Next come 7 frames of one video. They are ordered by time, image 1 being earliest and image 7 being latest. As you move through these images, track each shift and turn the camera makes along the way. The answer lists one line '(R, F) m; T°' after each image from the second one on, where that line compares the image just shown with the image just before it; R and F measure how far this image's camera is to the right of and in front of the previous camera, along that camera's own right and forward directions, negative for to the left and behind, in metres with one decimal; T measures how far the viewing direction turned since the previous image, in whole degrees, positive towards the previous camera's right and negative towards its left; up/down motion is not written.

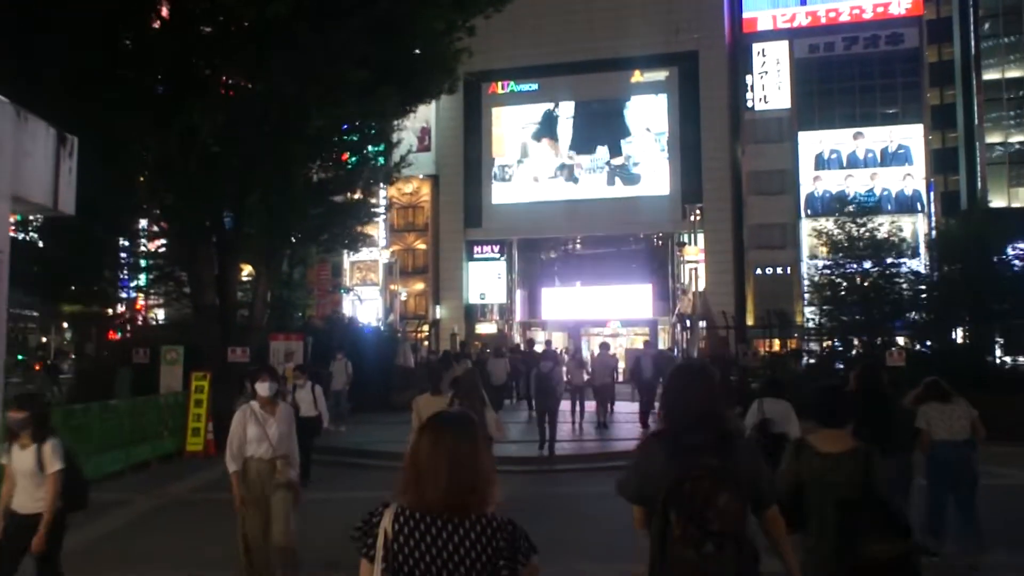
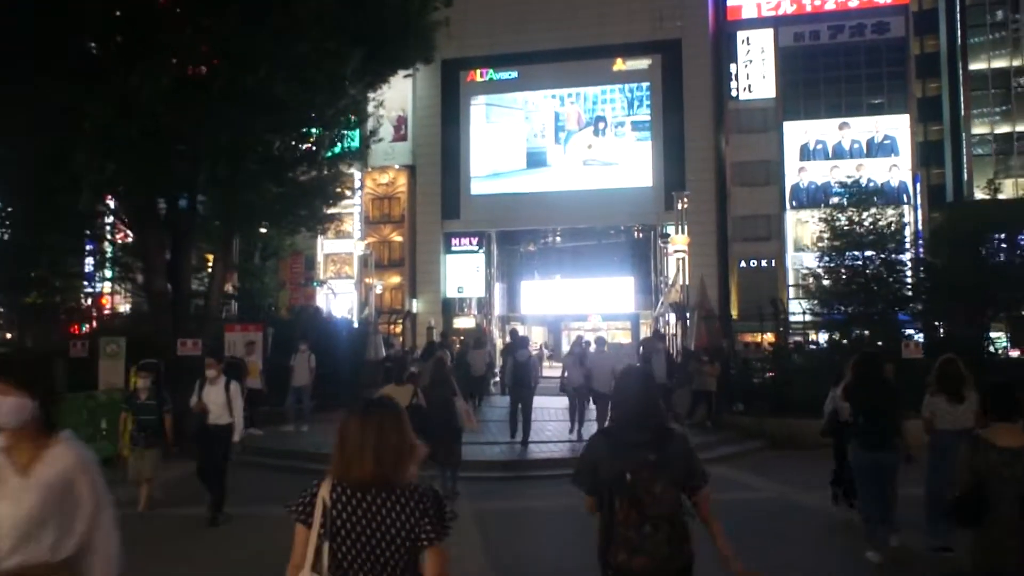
(-0.1, +1.5) m; +2°
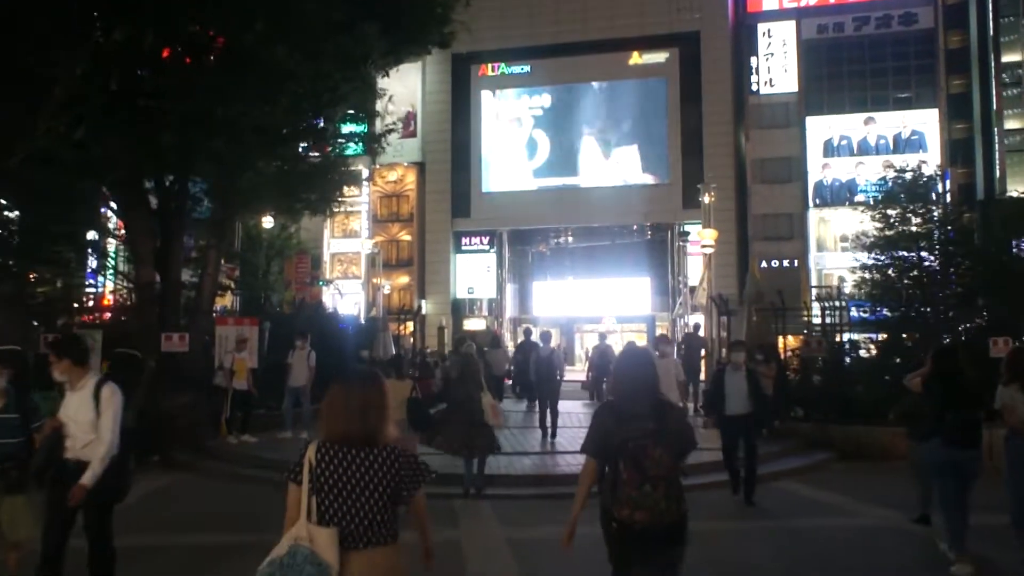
(-0.3, +1.7) m; 0°
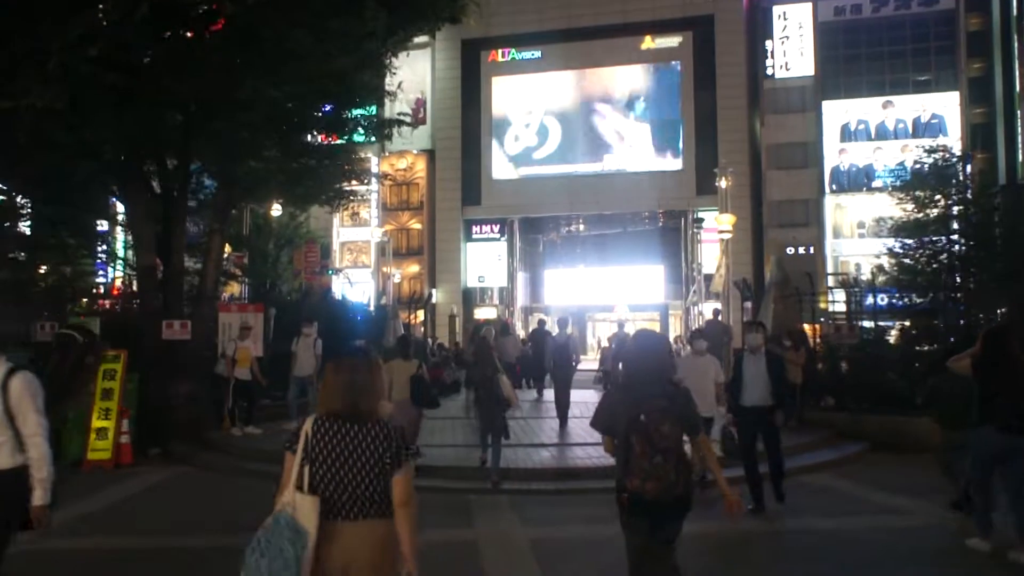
(-0.1, +0.6) m; -1°
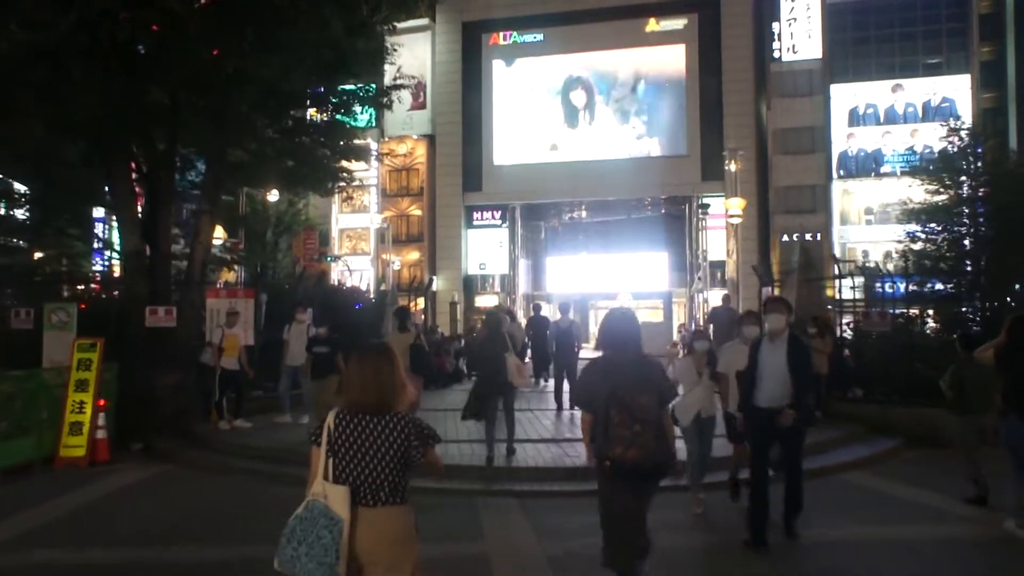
(-0.1, +0.8) m; 0°
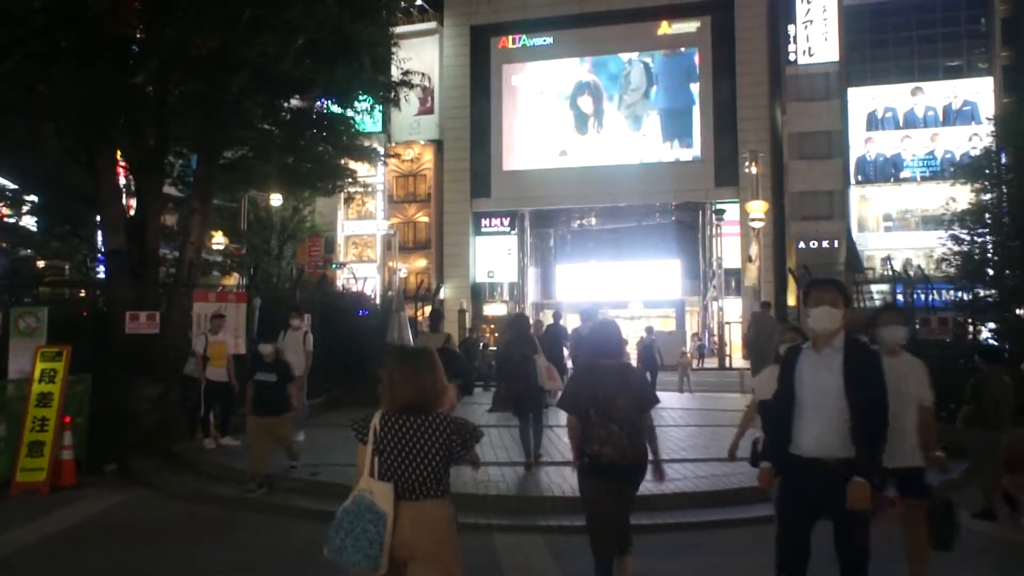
(-0.1, +1.1) m; 0°
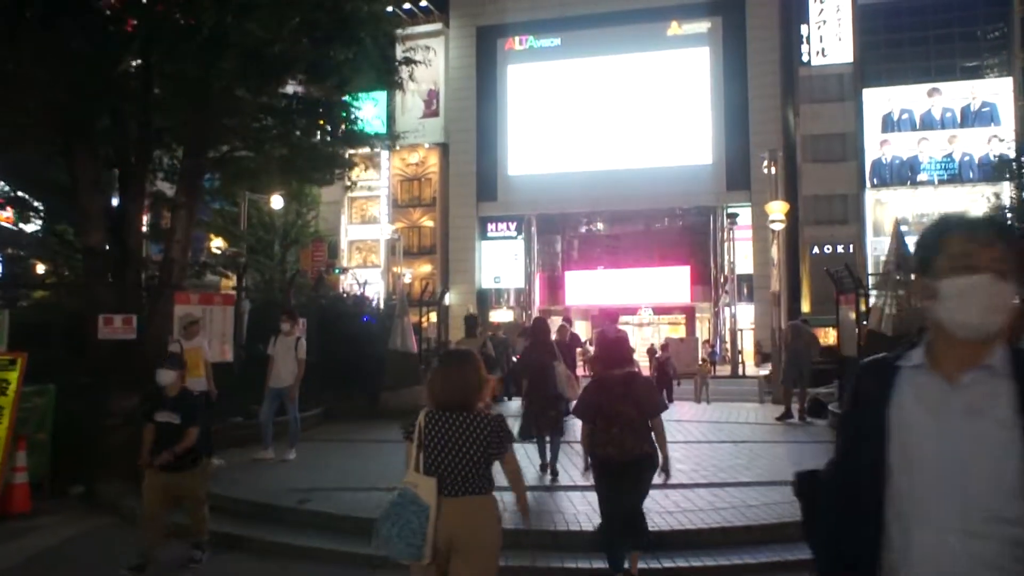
(-0.1, +1.1) m; 0°
